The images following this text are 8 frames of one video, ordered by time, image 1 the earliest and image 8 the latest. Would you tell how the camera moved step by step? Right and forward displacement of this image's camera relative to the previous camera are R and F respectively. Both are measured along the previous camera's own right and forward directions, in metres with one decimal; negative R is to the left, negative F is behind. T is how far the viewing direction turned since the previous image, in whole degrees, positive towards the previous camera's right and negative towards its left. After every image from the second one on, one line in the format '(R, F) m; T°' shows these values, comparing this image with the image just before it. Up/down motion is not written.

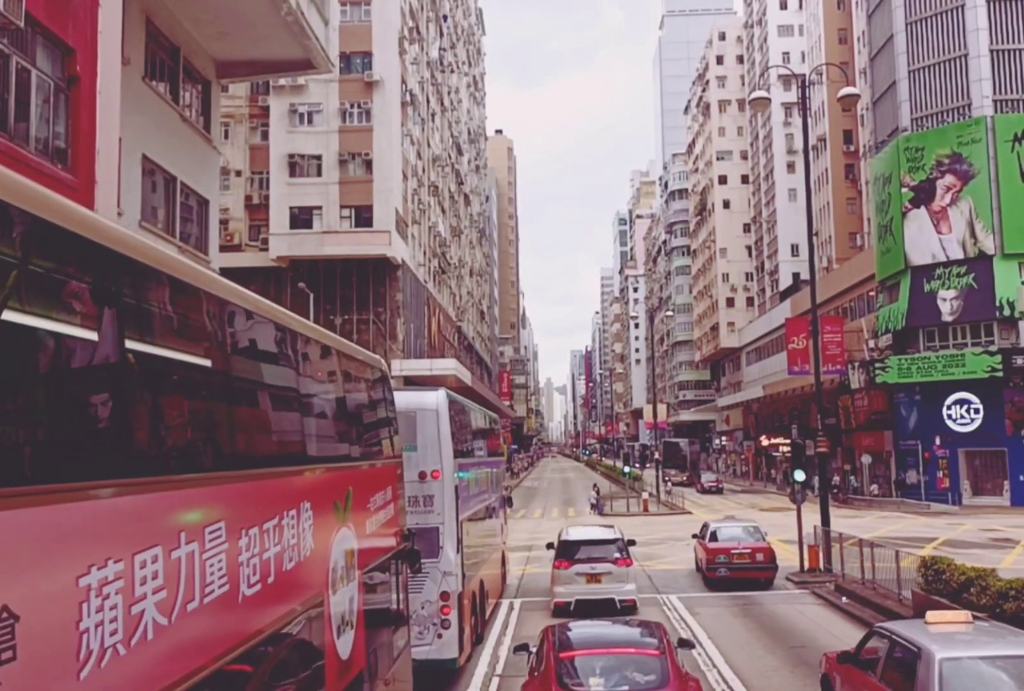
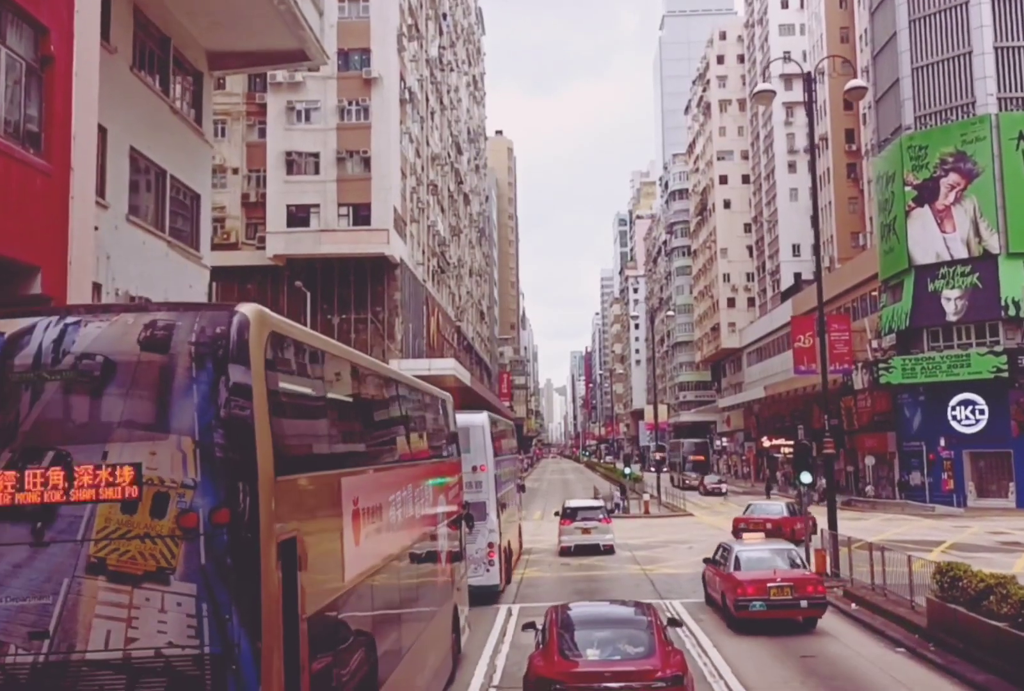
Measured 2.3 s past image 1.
(0.0, +0.6) m; 0°
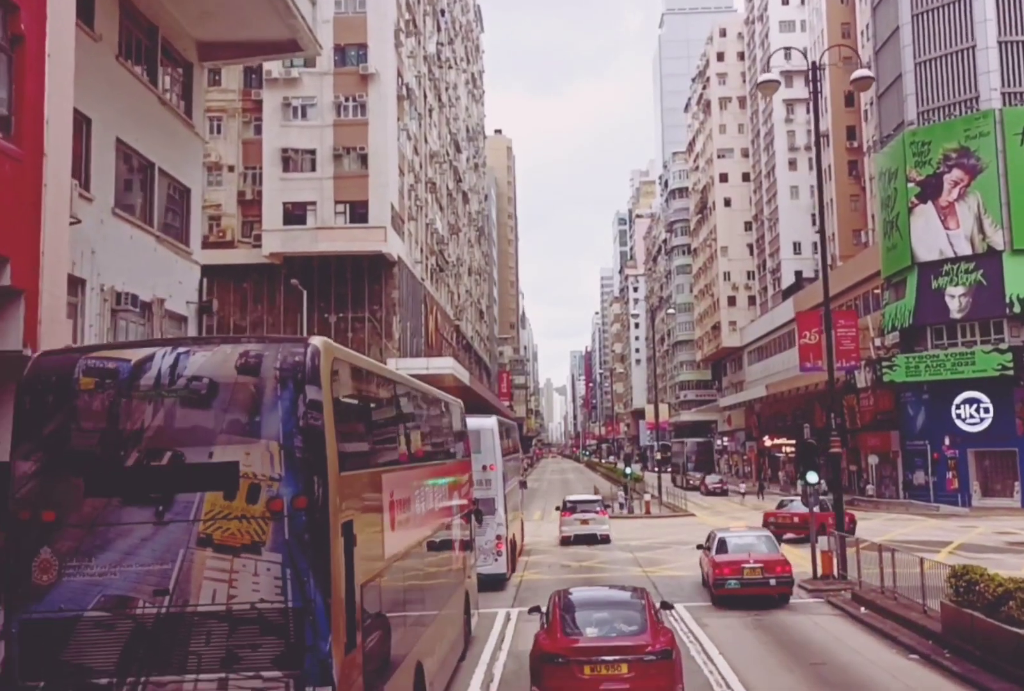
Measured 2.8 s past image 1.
(0.0, +0.6) m; 0°
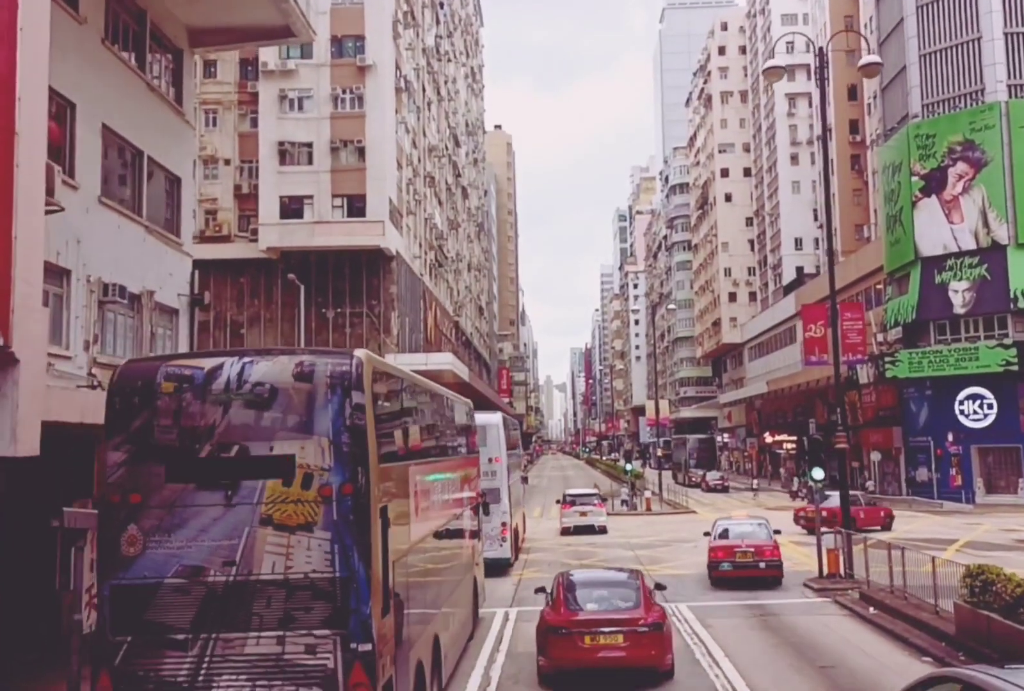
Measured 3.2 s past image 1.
(0.0, +0.6) m; 0°
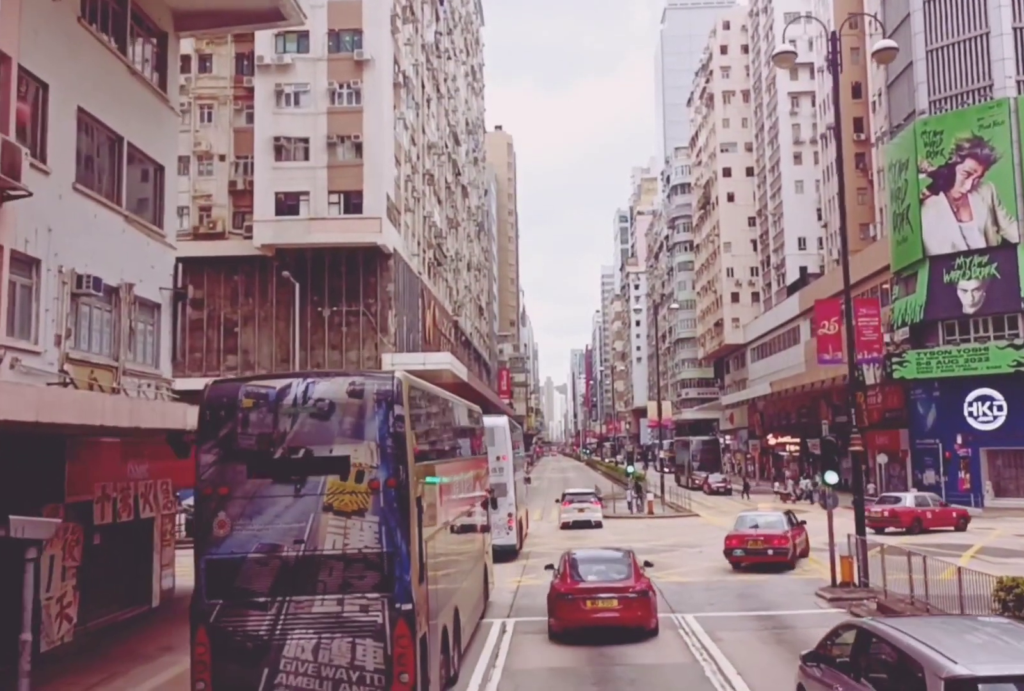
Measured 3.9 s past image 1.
(+0.1, +1.1) m; 0°
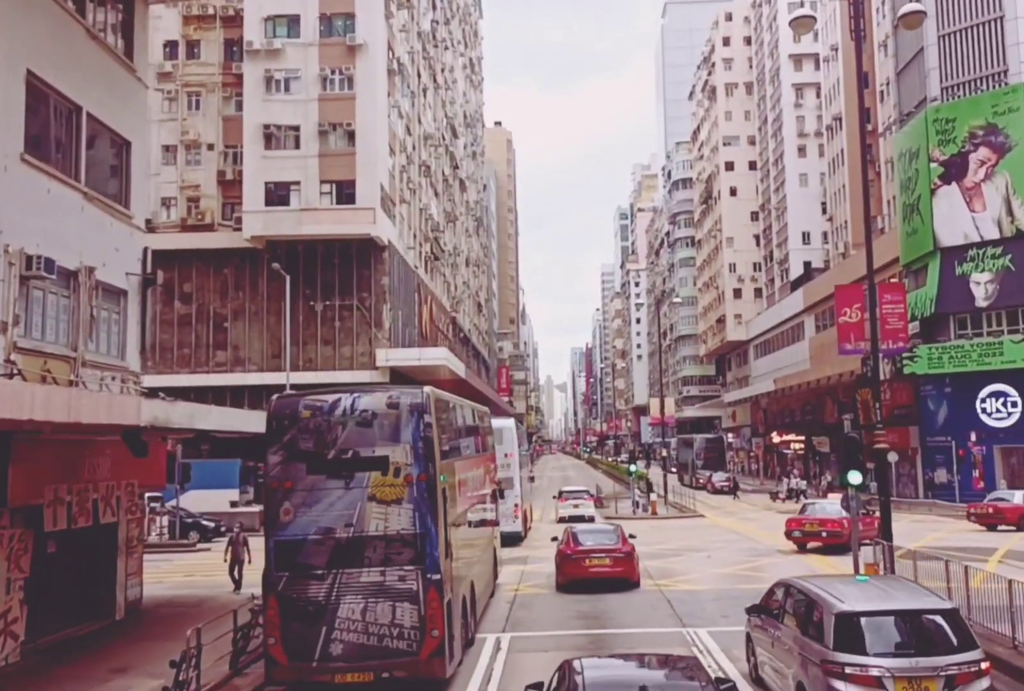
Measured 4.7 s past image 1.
(+0.1, +1.7) m; 0°
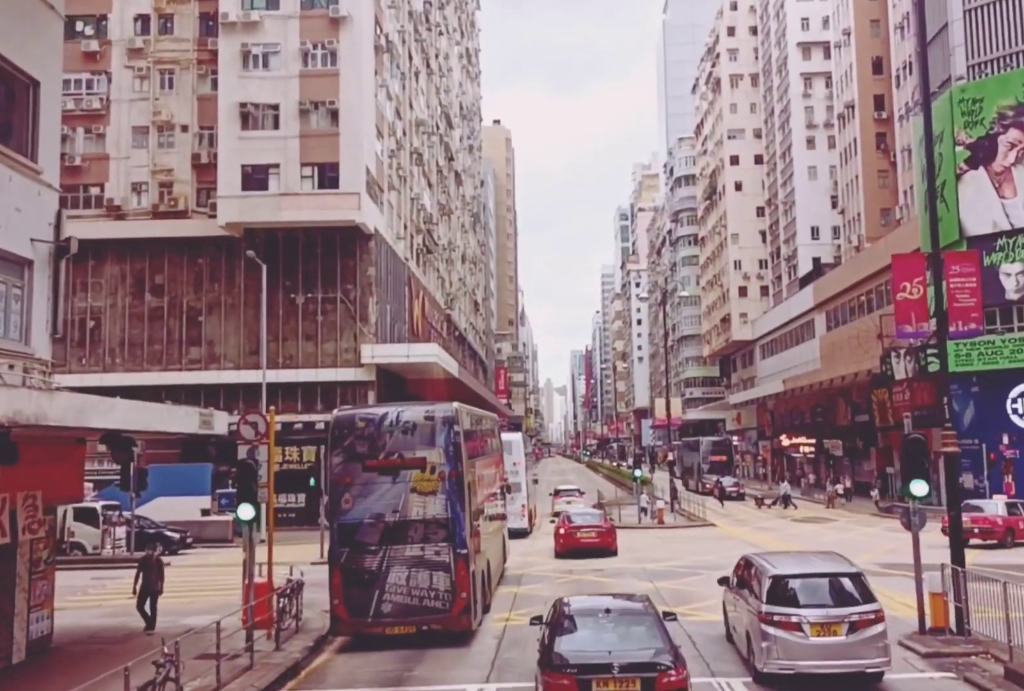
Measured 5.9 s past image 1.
(+0.2, +3.6) m; 0°
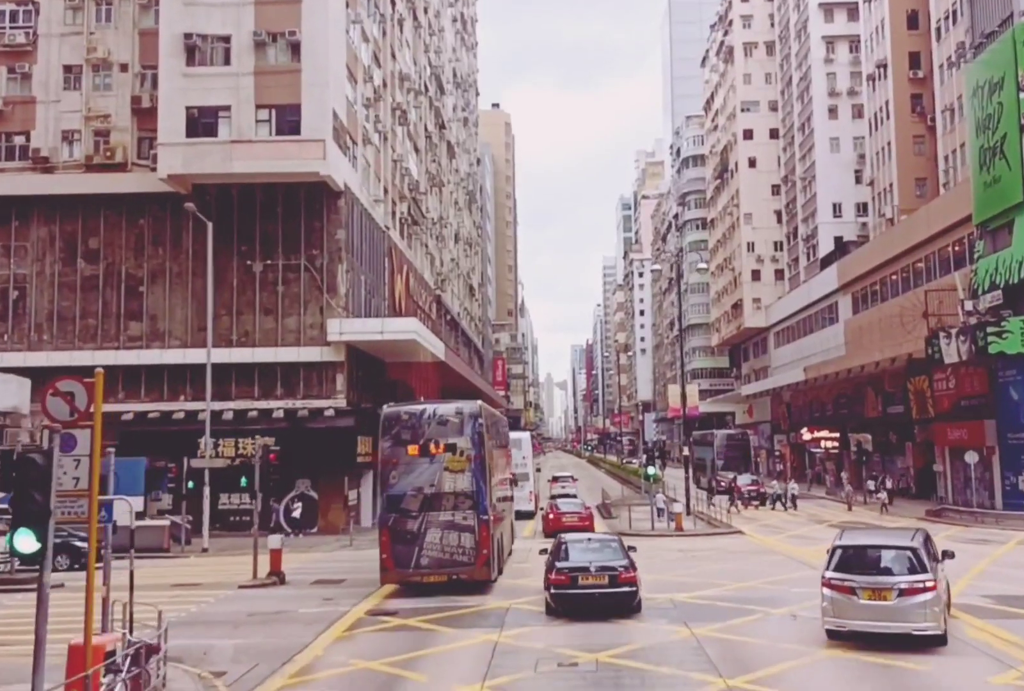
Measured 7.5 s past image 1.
(+0.4, +6.9) m; 0°
